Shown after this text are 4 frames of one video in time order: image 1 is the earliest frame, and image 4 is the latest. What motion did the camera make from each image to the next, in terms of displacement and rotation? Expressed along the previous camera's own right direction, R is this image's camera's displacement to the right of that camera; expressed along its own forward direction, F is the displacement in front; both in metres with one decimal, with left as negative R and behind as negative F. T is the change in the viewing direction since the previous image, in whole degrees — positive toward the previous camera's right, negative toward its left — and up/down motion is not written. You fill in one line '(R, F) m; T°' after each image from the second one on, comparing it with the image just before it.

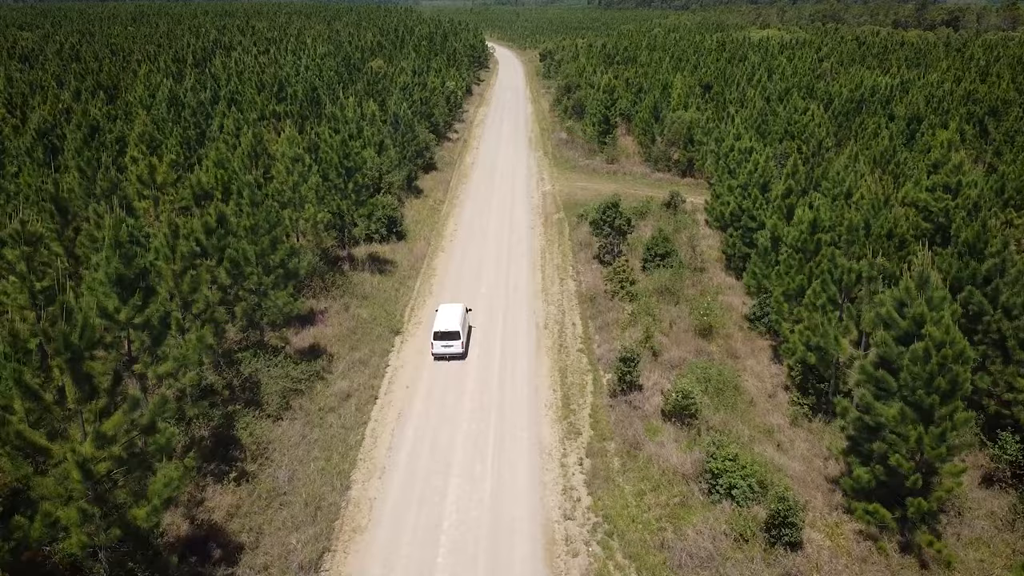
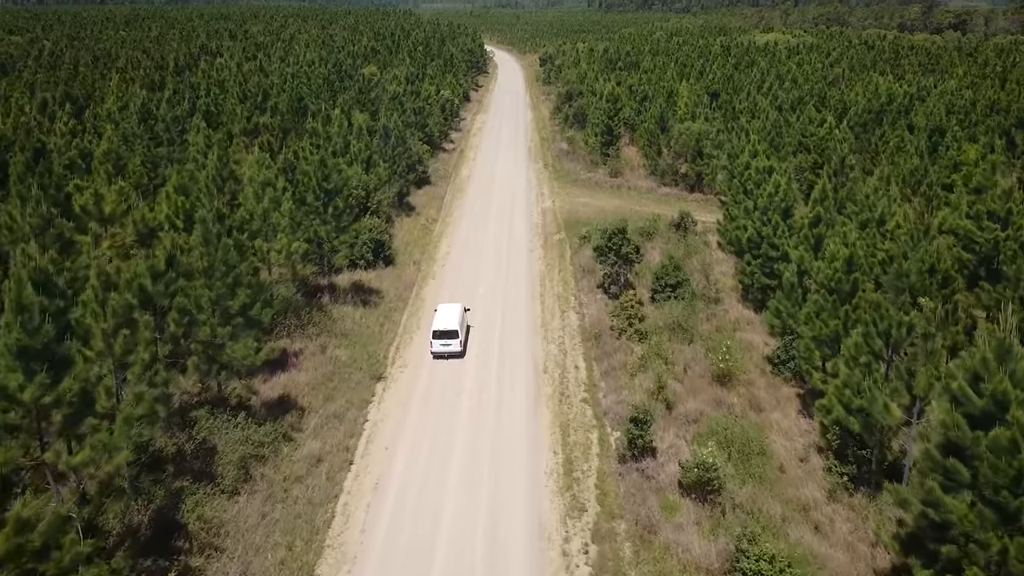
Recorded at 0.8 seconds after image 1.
(+0.2, +3.7) m; 0°
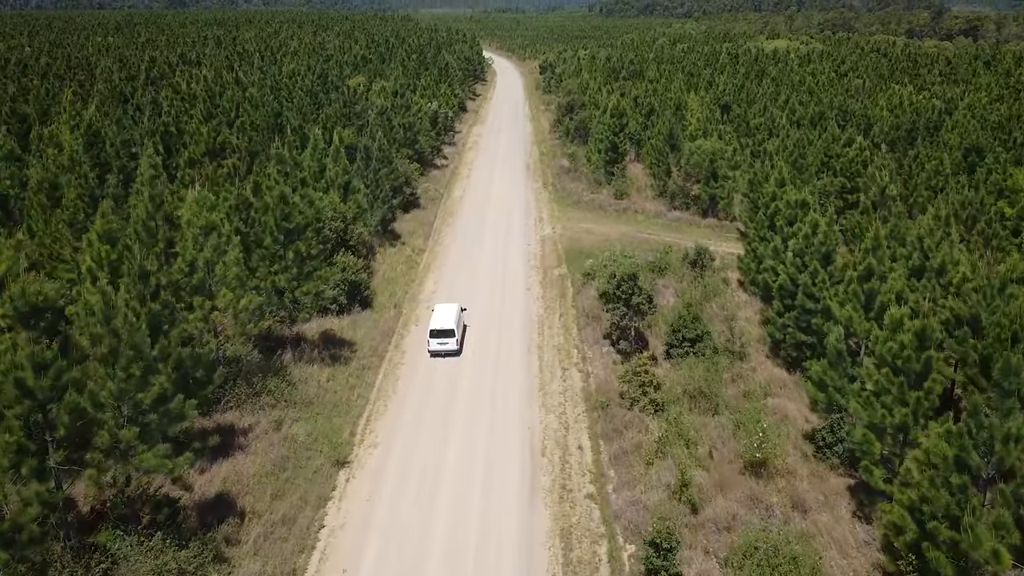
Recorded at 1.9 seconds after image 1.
(+0.3, +5.2) m; 0°
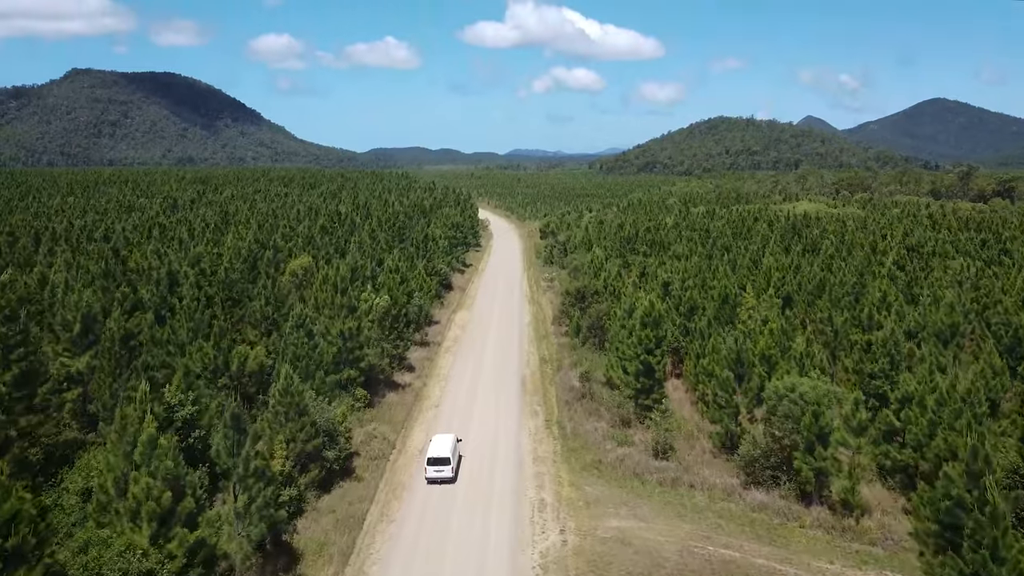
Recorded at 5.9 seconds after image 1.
(+0.7, +20.0) m; 0°
